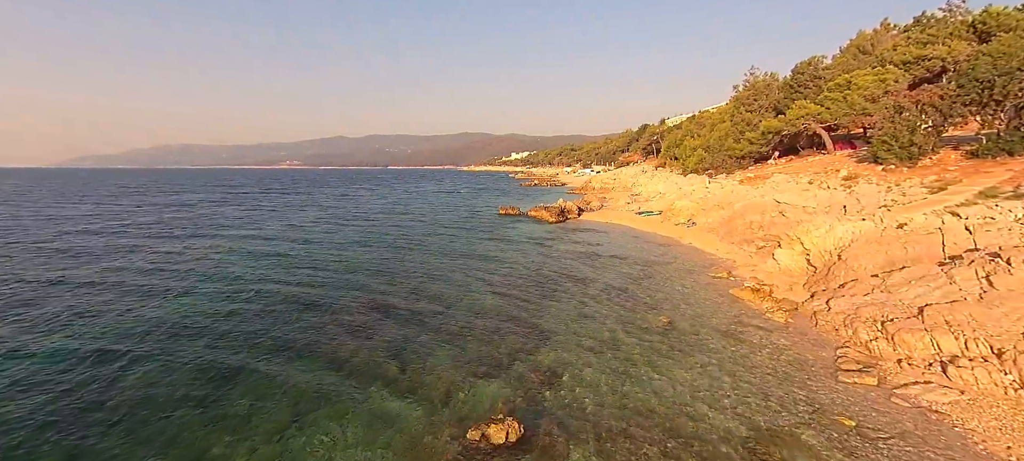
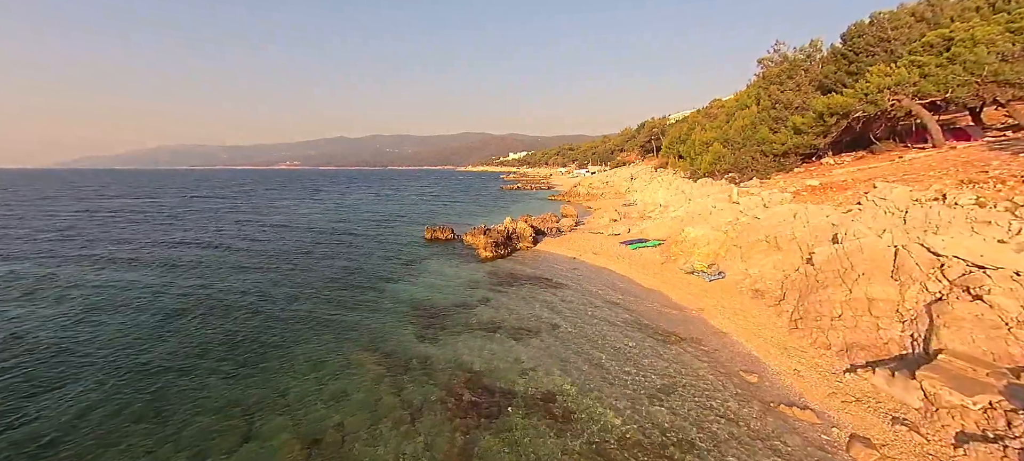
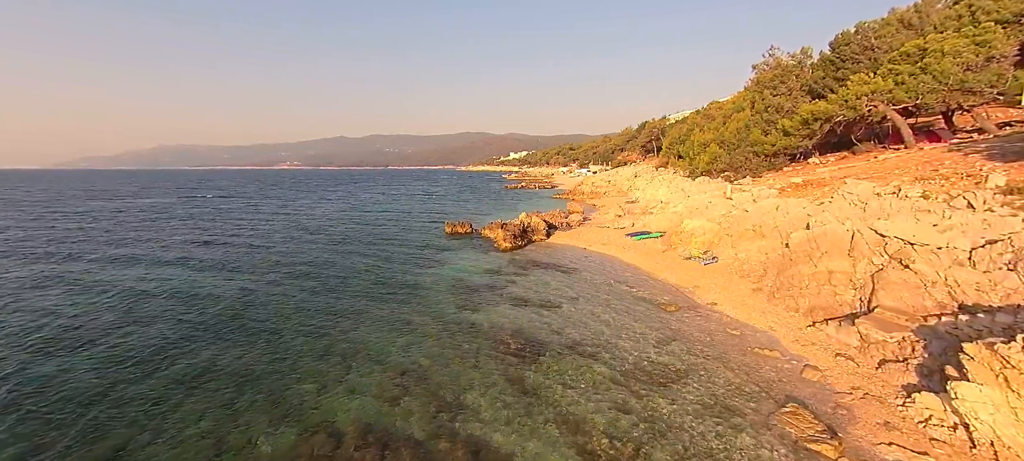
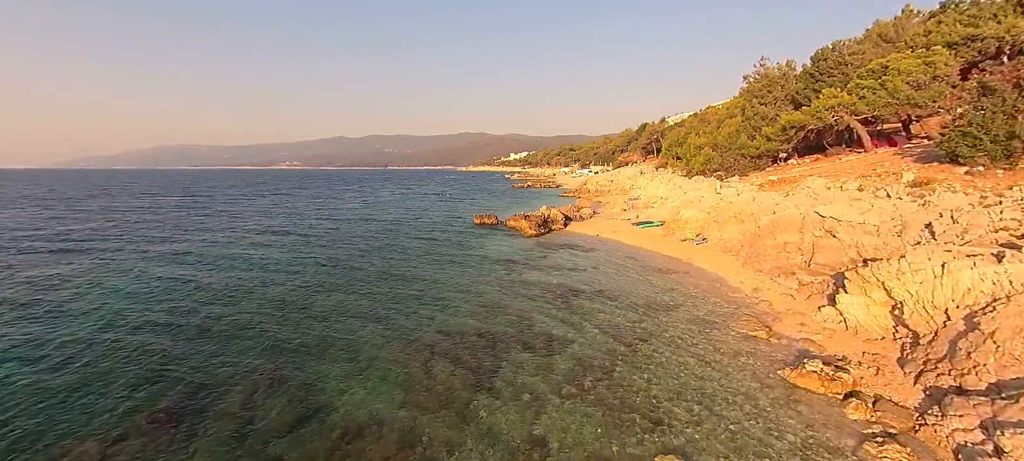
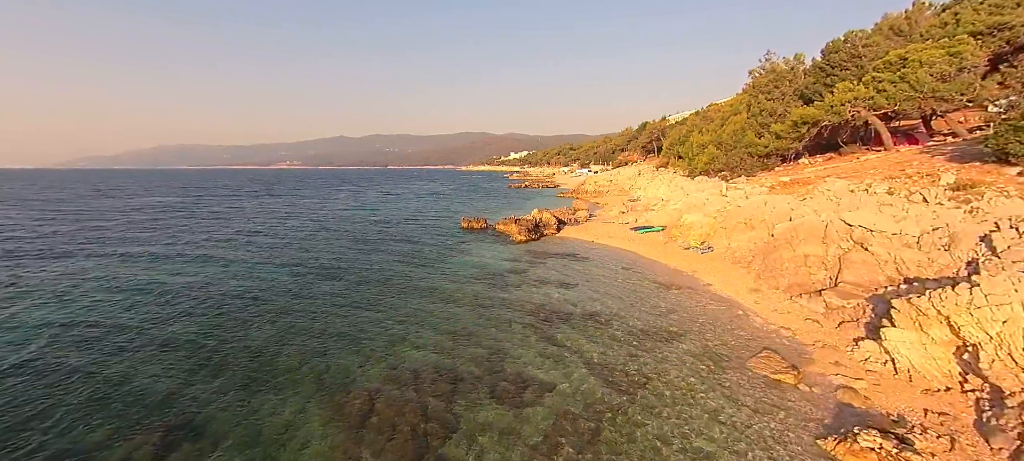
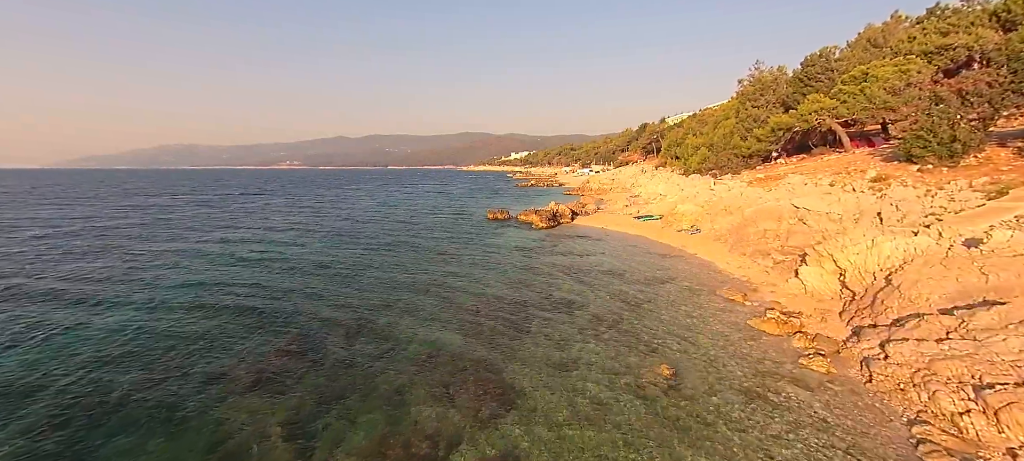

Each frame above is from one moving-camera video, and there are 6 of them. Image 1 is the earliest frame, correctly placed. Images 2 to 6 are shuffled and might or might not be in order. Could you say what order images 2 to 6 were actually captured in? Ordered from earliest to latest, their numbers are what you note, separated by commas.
6, 4, 5, 3, 2
